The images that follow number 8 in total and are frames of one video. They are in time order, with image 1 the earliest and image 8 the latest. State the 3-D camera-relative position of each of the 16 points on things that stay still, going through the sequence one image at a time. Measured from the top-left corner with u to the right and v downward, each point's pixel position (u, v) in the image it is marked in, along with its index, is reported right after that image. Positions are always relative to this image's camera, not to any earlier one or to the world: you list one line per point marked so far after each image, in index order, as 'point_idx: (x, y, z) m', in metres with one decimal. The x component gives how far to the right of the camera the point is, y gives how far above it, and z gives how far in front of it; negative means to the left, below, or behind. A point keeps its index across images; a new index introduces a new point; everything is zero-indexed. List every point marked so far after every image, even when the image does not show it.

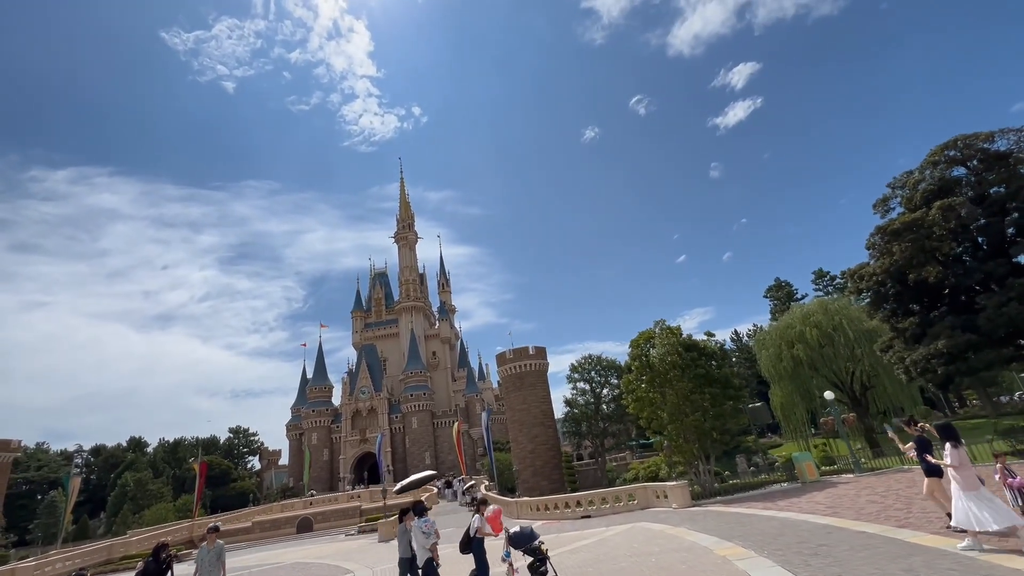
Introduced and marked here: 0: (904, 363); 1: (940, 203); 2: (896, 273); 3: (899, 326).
0: (+19.3, -3.2, +22.5) m
1: (+19.2, +4.1, +20.3) m
2: (+18.3, +1.1, +21.6) m
3: (+19.3, -1.7, +22.9) m
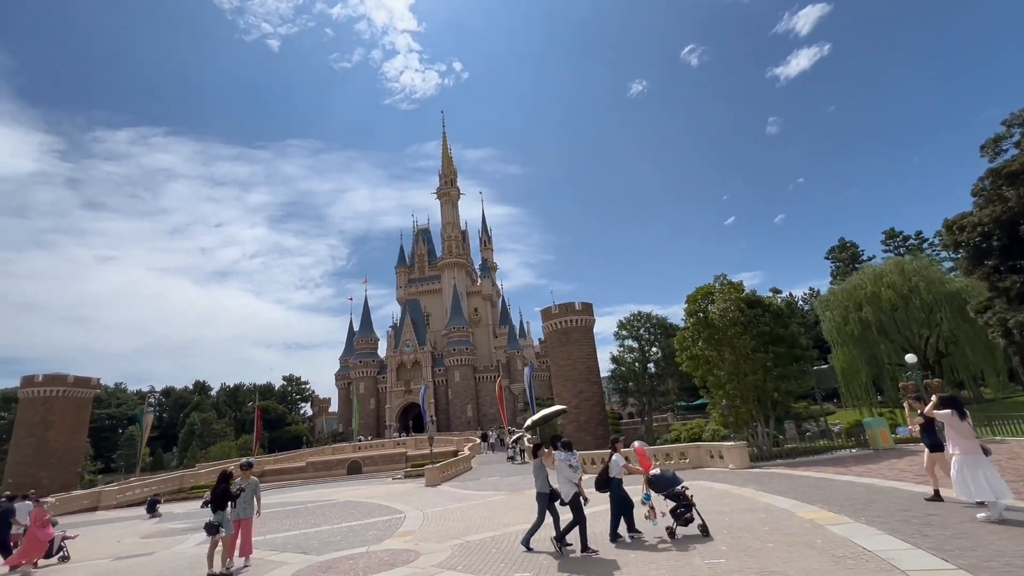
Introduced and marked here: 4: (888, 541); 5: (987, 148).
0: (+21.5, -1.3, +20.1) m
1: (+21.3, +5.8, +17.3) m
2: (+20.5, +3.0, +19.0) m
3: (+21.5, +0.2, +20.4) m
4: (+5.0, -3.3, +6.2) m
5: (+20.7, +6.1, +20.2) m
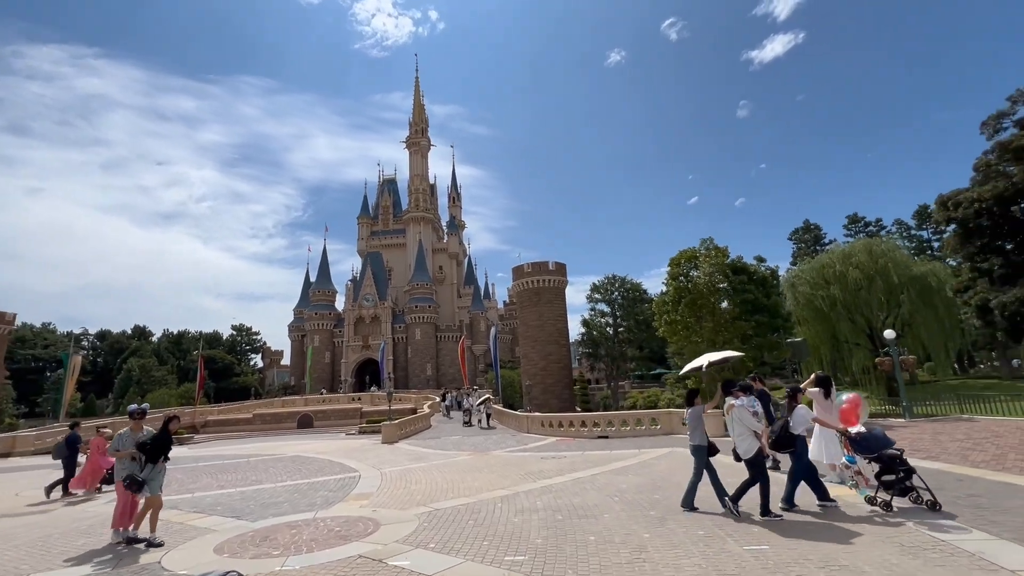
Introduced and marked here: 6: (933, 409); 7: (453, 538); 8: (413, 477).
0: (+20.4, -0.6, +20.3) m
1: (+20.9, +6.3, +17.0) m
2: (+19.7, +3.6, +18.8) m
3: (+20.5, +1.0, +20.4) m
4: (+4.9, -2.6, +5.2) m
5: (+20.1, +6.9, +19.8) m
6: (+17.5, -5.0, +19.7) m
7: (-0.7, -3.1, +5.9) m
8: (-2.4, -4.6, +11.5) m
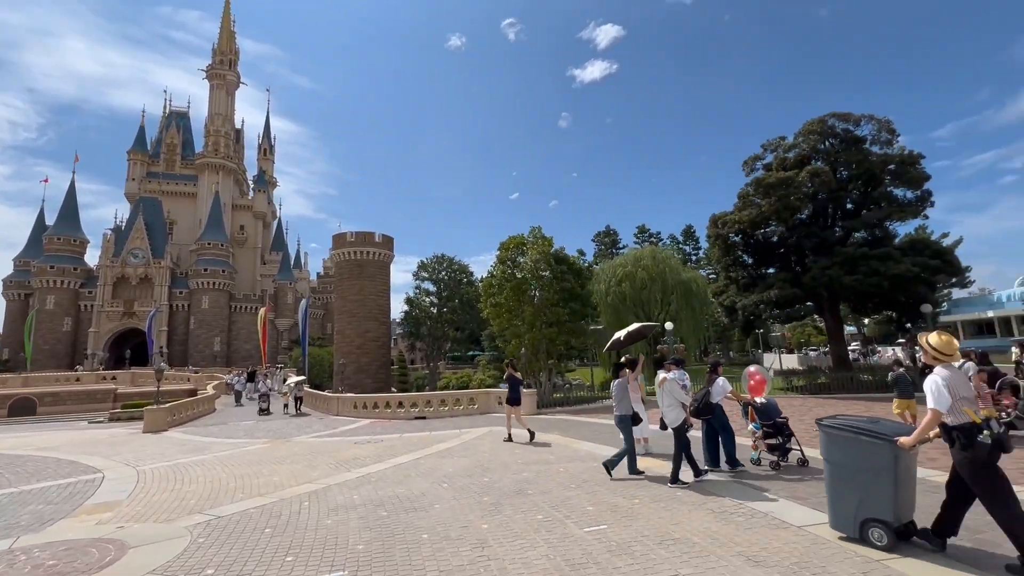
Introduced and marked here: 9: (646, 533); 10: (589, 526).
0: (+11.9, -0.9, +25.6) m
1: (+14.2, +5.7, +22.6) m
2: (+12.3, +3.3, +23.9) m
3: (+12.2, +0.7, +25.8) m
4: (+2.9, -2.6, +6.0) m
5: (+12.5, +6.5, +24.9) m
6: (+9.1, -5.1, +24.1) m
7: (-2.6, -2.6, +4.5) m
8: (-6.4, -3.6, +9.2) m
9: (+1.3, -2.3, +4.4) m
10: (+0.8, -2.4, +4.7) m
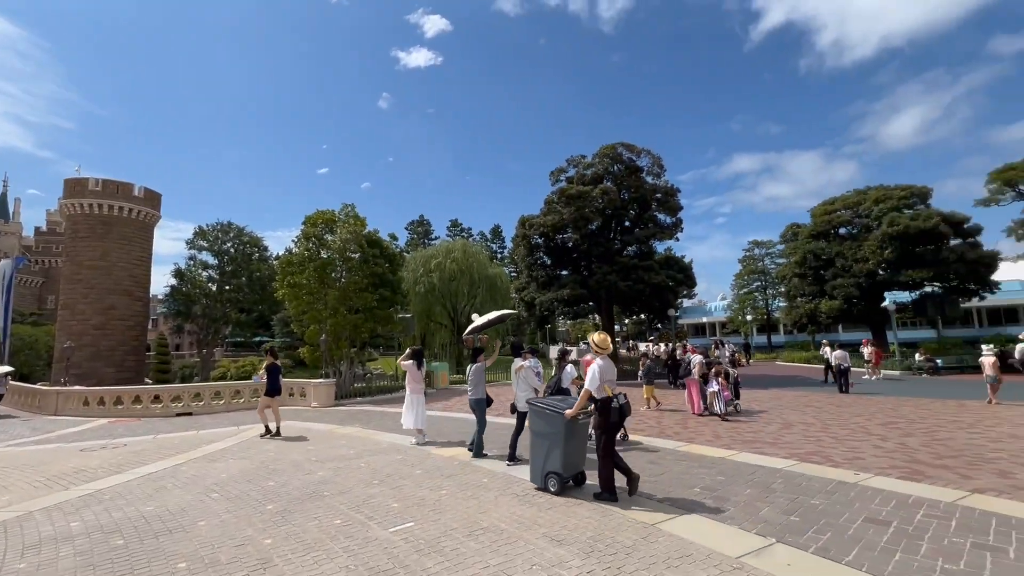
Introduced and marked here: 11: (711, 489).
0: (+1.1, -0.7, +28.0) m
1: (+4.9, +5.6, +26.0) m
2: (+2.4, +3.4, +26.5) m
3: (+1.4, +0.8, +28.2) m
4: (+0.3, -2.5, +6.3) m
5: (+2.5, +6.6, +27.4) m
6: (-1.2, -4.8, +25.5) m
7: (-4.1, -2.2, +2.9) m
8: (-9.5, -2.8, +5.7) m
9: (-0.5, -2.2, +4.3) m
10: (-1.1, -2.2, +4.4) m
11: (+2.3, -2.4, +5.5) m
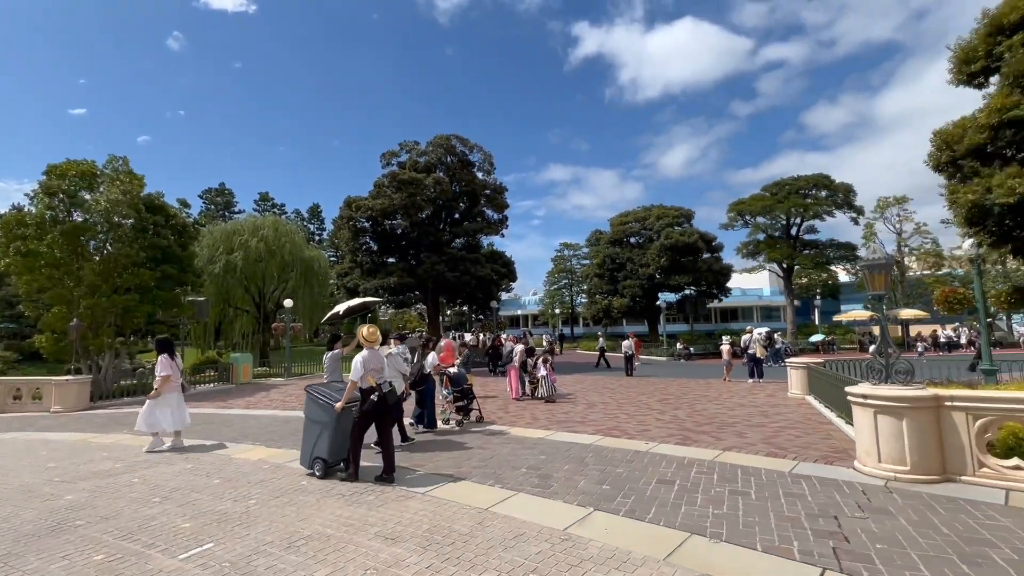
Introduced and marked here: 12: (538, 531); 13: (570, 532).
0: (-8.9, 0.0, +26.4) m
1: (-4.3, +6.2, +25.8) m
2: (-6.9, +4.0, +25.4) m
3: (-8.6, +1.6, +26.6) m
4: (-1.9, -2.3, +5.9) m
5: (-7.0, +7.3, +26.3) m
6: (-10.3, -4.0, +23.3) m
7: (-4.8, -1.9, +1.1) m
8: (-10.8, -2.2, +1.8) m
9: (-1.9, -2.0, +3.7) m
10: (-2.5, -2.0, +3.6) m
11: (+0.3, -2.3, +5.9) m
12: (+0.2, -2.1, +4.0) m
13: (+0.5, -2.1, +4.0) m
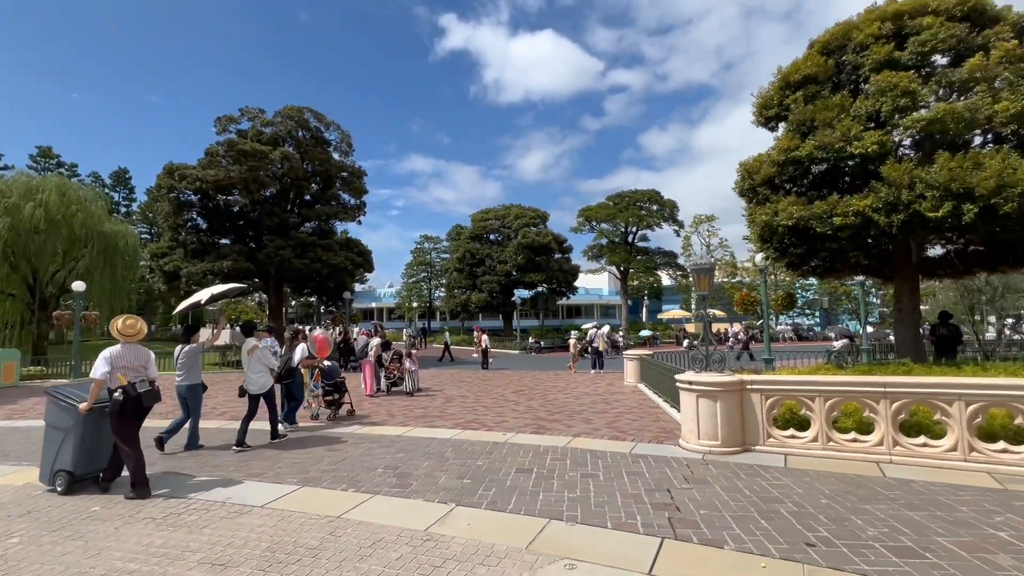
0: (-16.1, +0.8, +22.4) m
1: (-11.4, +6.8, +23.2) m
2: (-13.8, +4.8, +22.1) m
3: (-15.9, +2.4, +22.7) m
4: (-3.5, -2.1, +5.0) m
5: (-14.0, +8.0, +22.9) m
6: (-16.7, -3.2, +19.1) m
7: (-4.8, -1.6, -0.5) m
8: (-10.8, -1.8, -1.6) m
9: (-2.9, -1.8, +2.9) m
10: (-3.4, -1.8, +2.6) m
11: (-1.4, -2.1, +5.6) m
12: (-0.9, -2.0, +3.7) m
13: (-0.7, -2.0, +3.8) m
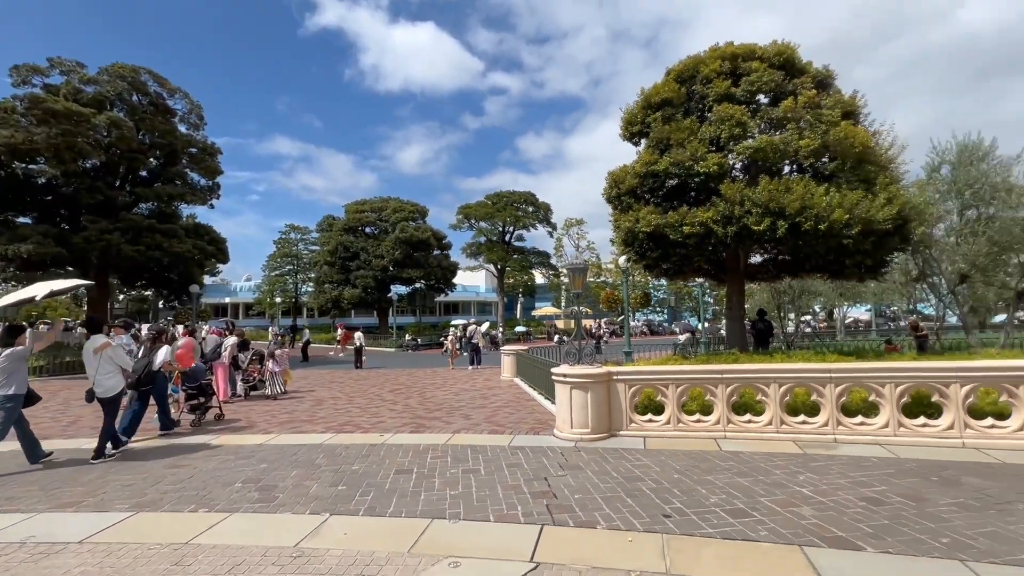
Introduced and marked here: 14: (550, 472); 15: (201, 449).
0: (-21.2, +1.3, +17.6) m
1: (-16.7, +7.2, +19.5) m
2: (-18.8, +5.2, +17.8) m
3: (-21.0, +2.8, +17.9) m
4: (-4.6, -2.0, +3.9) m
5: (-19.2, +8.5, +18.5) m
6: (-21.0, -2.7, +14.1) m
7: (-4.5, -1.6, -1.7) m
8: (-9.9, -1.6, -4.3) m
9: (-3.5, -1.7, +2.0) m
10: (-3.9, -1.7, +1.6) m
11: (-2.8, -2.1, +5.0) m
12: (-1.8, -1.9, +3.4) m
13: (-1.6, -1.9, +3.5) m
14: (+0.4, -2.1, +5.3) m
15: (-4.1, -2.1, +6.2) m
